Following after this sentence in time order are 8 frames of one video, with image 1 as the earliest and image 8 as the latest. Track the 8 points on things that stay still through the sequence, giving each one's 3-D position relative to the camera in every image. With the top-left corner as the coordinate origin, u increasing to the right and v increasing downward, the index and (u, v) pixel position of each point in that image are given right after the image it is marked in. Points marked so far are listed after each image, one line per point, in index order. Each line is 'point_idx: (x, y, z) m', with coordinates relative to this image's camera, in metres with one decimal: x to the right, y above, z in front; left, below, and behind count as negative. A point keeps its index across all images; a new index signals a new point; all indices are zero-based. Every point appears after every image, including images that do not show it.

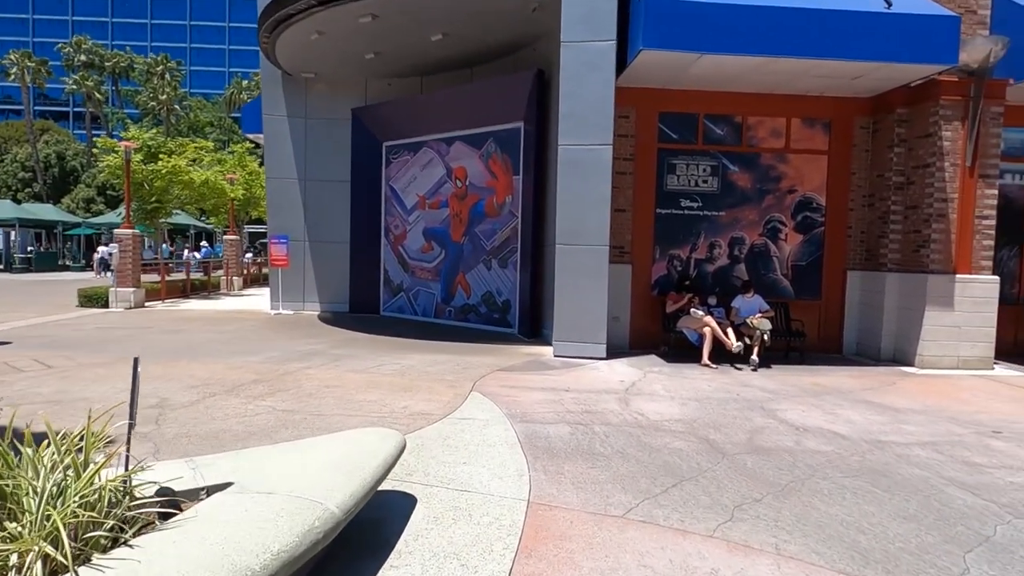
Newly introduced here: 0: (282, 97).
0: (-6.0, +5.0, +17.2) m
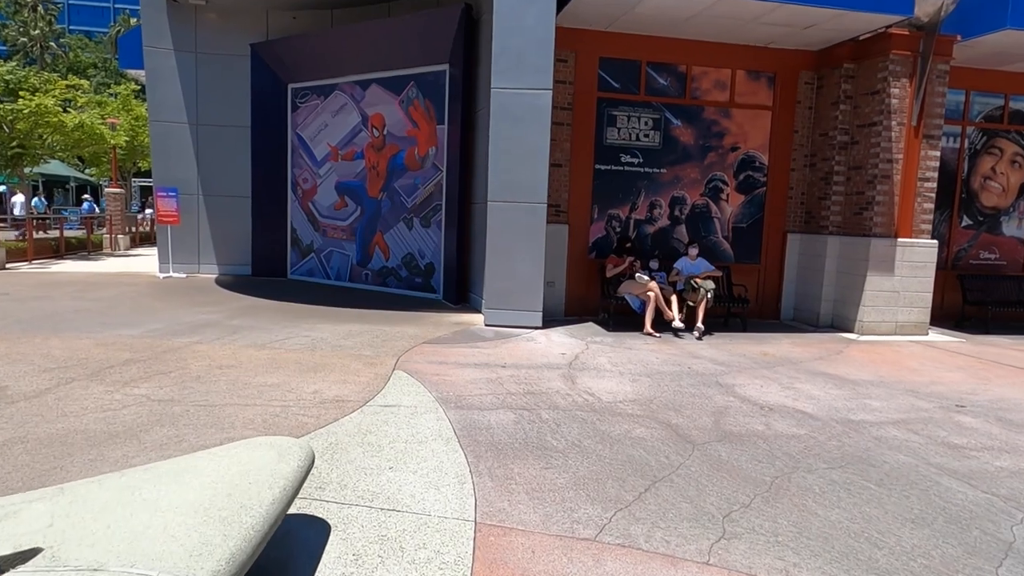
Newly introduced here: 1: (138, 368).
0: (-7.8, +5.9, +14.9) m
1: (-4.0, -0.9, +7.1) m
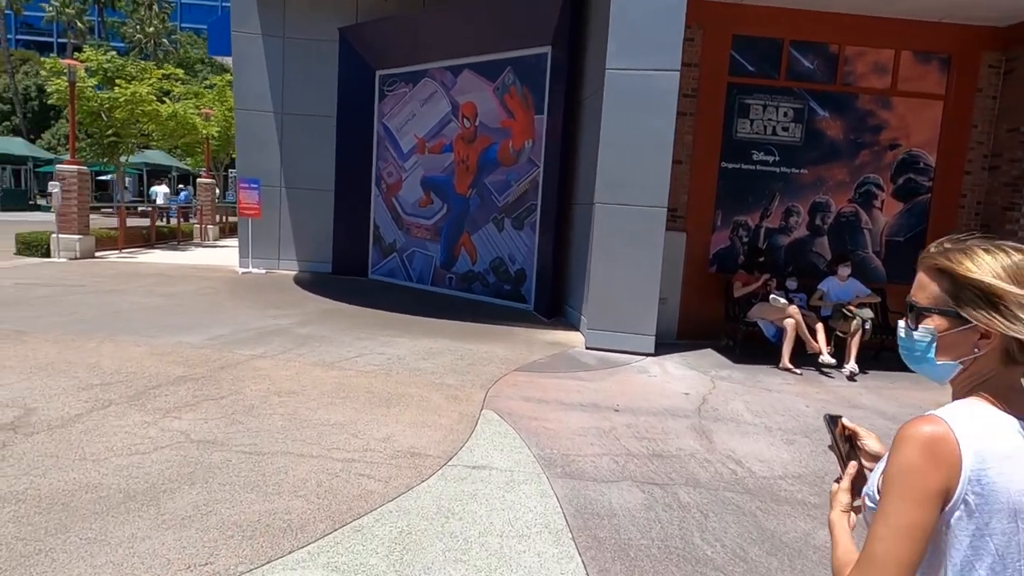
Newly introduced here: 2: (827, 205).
0: (-5.5, +6.0, +14.2) m
1: (-3.0, -0.9, +6.0) m
2: (+4.6, +1.2, +9.6) m
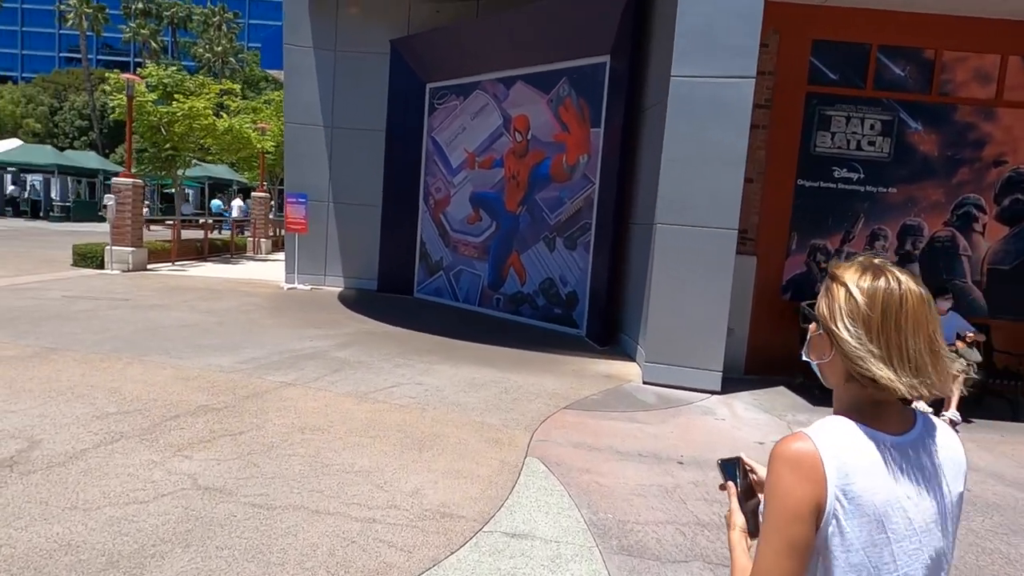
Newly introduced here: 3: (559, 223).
0: (-4.4, +5.6, +14.0) m
1: (-2.6, -1.1, +5.5) m
2: (+5.3, +0.8, +8.6) m
3: (+0.8, +1.1, +11.0) m
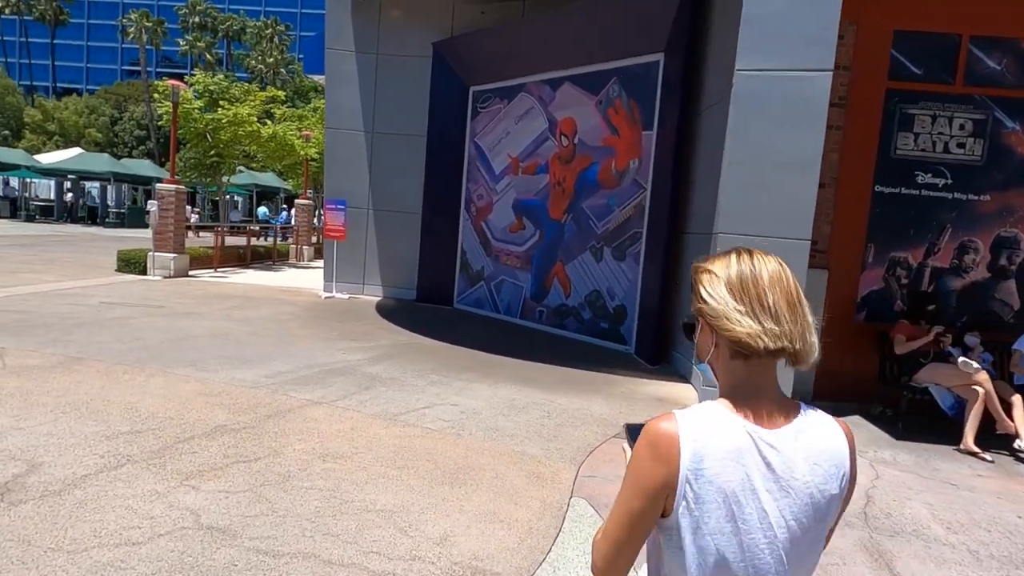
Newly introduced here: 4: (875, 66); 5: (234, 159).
0: (-3.4, +5.4, +13.7) m
1: (-2.2, -1.2, +5.1) m
2: (+5.8, +0.5, +7.6) m
3: (+1.5, +0.9, +10.3) m
4: (+4.2, +2.6, +7.6) m
5: (-8.3, +3.9, +19.7) m
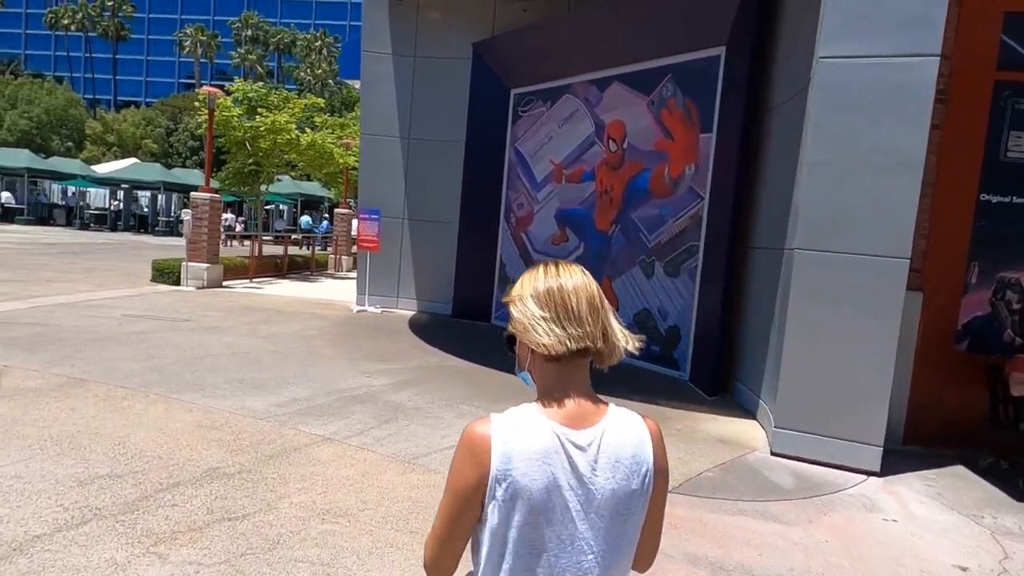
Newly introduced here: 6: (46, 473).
0: (-2.5, +5.2, +13.1) m
1: (-2.0, -1.4, +4.3) m
2: (+6.2, +0.3, +6.4) m
3: (+2.1, +0.6, +9.4) m
4: (+4.6, +2.3, +6.5) m
5: (-7.1, +3.5, +19.4) m
6: (-3.2, -1.3, +4.5) m
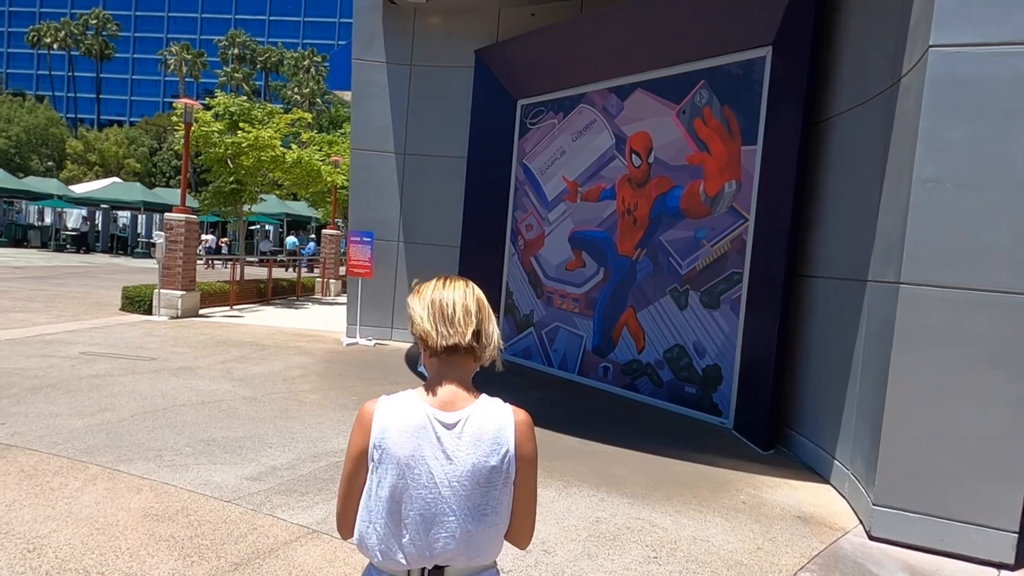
0: (-2.4, +4.6, +12.0) m
1: (-1.7, -1.7, +3.1) m
2: (+6.5, 0.0, +5.3) m
3: (+2.3, +0.2, +8.2) m
4: (+4.9, +2.0, +5.4) m
5: (-7.1, +2.8, +18.2) m
6: (-2.9, -1.6, +3.2) m
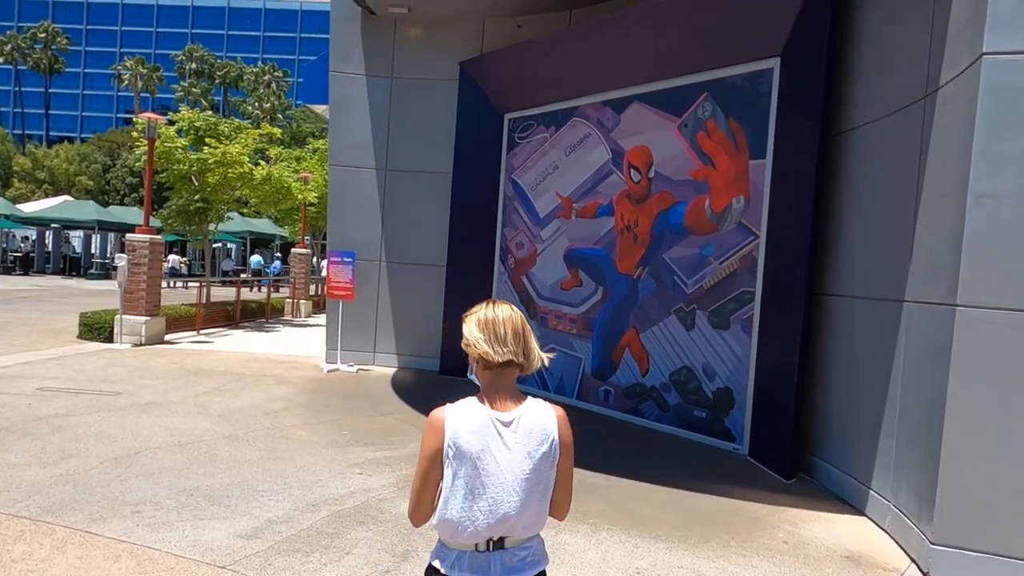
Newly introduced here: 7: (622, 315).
0: (-2.7, +4.2, +11.5) m
1: (-1.4, -1.8, +2.5) m
2: (+6.6, -0.1, +5.2) m
3: (+2.3, 0.0, +7.9) m
4: (+5.0, +1.9, +5.3) m
5: (-7.6, +2.2, +17.4) m
6: (-2.6, -1.8, +2.6) m
7: (+1.5, -0.4, +8.9) m
